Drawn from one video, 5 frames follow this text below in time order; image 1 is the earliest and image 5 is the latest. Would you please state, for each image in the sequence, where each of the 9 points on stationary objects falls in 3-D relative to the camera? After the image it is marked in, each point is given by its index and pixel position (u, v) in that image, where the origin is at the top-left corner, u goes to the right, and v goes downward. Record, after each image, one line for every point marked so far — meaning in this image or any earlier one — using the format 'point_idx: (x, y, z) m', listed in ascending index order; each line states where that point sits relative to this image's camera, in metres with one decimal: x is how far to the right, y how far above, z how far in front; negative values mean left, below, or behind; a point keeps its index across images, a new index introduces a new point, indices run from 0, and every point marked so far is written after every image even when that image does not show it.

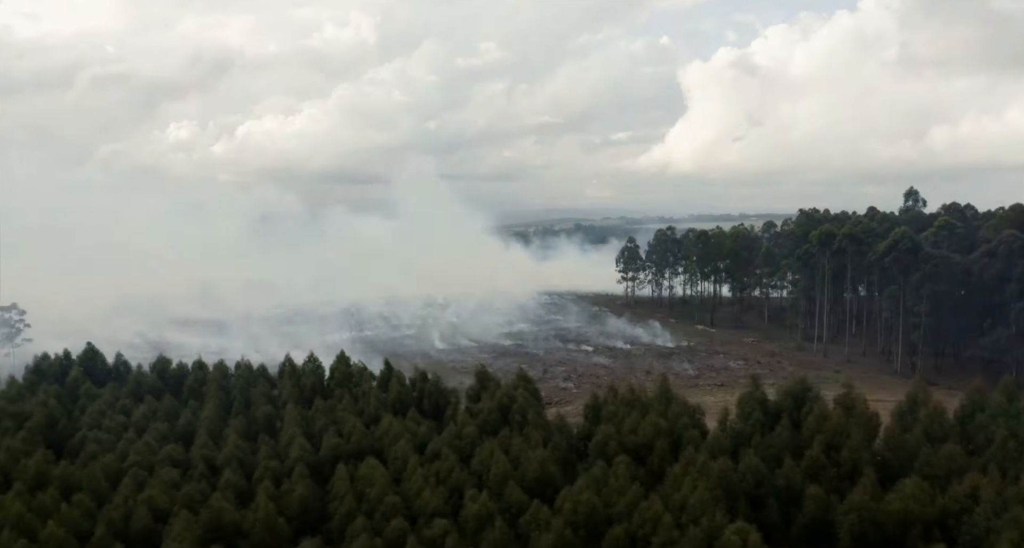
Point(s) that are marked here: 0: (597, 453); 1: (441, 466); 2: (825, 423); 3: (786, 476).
0: (+2.0, -4.2, +19.6) m
1: (-1.7, -4.6, +19.9) m
2: (+7.0, -3.3, +18.7) m
3: (+5.5, -4.1, +16.9) m
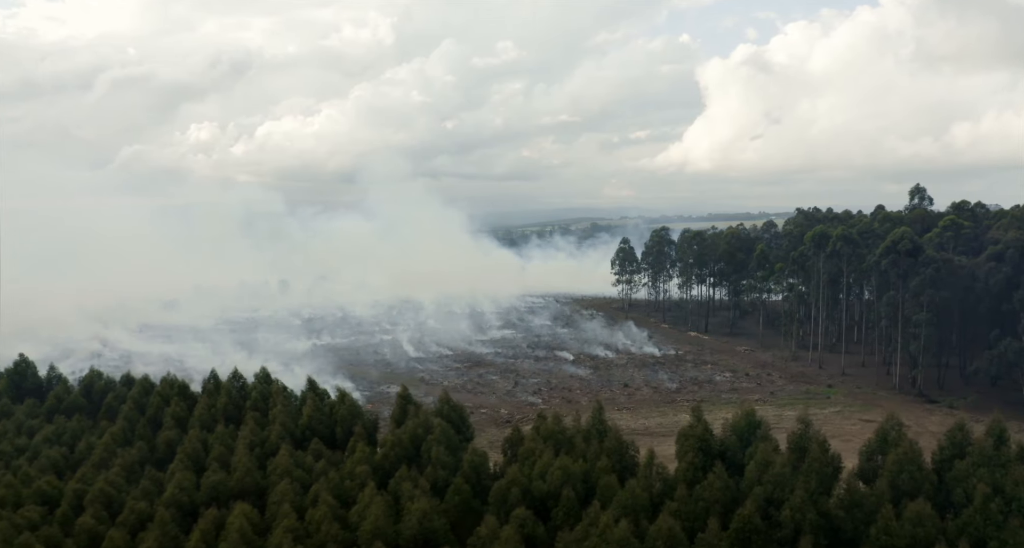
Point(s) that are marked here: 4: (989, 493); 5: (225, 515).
0: (-0.3, -4.4, +16.2) m
1: (-4.0, -4.8, +16.7) m
2: (+4.6, -3.6, +15.2) m
3: (+3.1, -4.3, +13.4) m
4: (+7.9, -3.6, +13.8) m
5: (-6.3, -5.3, +18.4) m
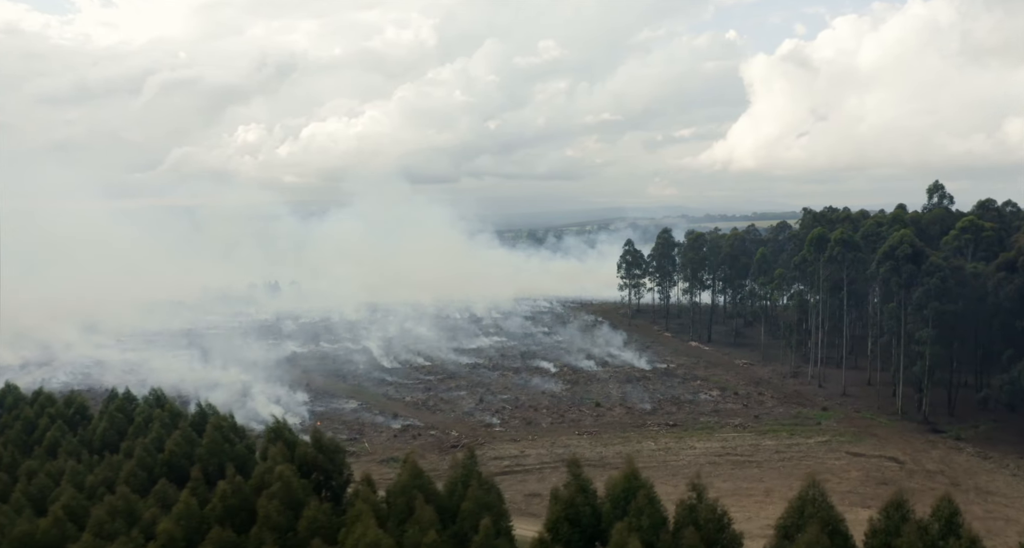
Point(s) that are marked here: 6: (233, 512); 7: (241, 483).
0: (-3.4, -4.7, +12.6) m
1: (-7.1, -5.1, +13.2) m
2: (+1.5, -3.9, +11.3) m
3: (-0.1, -4.6, +9.6) m
4: (+4.7, -3.9, +9.7) m
5: (-9.3, -5.6, +15.1) m
6: (-5.6, -4.8, +16.6) m
7: (-5.6, -4.3, +17.4) m
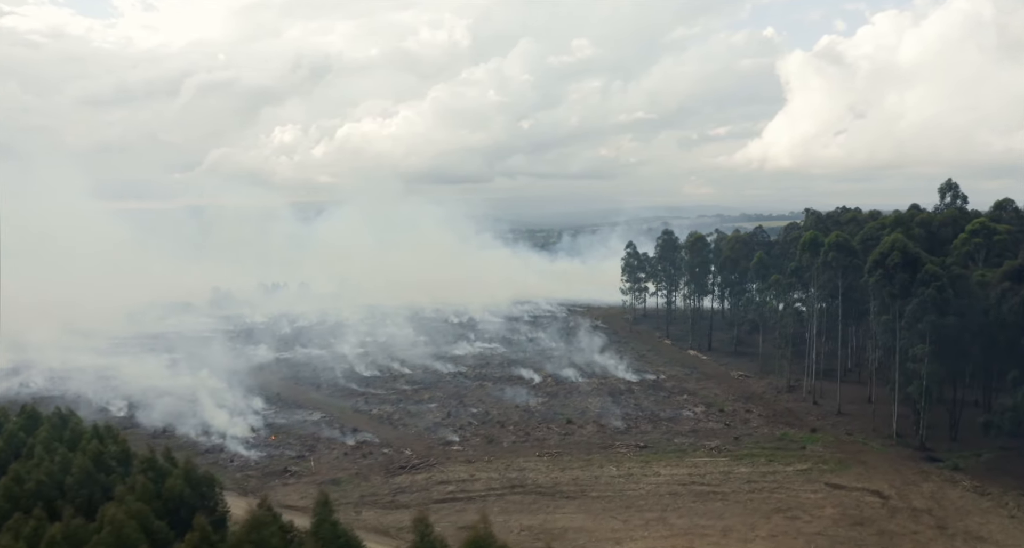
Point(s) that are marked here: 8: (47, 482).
0: (-5.9, -5.0, +10.2) m
1: (-9.5, -5.4, +11.0) m
2: (-1.0, -4.1, +8.6) m
3: (-2.7, -4.9, +7.1) m
4: (+2.1, -4.2, +6.9) m
5: (-11.6, -5.8, +12.9) m
6: (-7.9, -5.0, +14.3) m
7: (-7.9, -4.6, +15.1) m
8: (-10.4, -4.7, +18.6) m
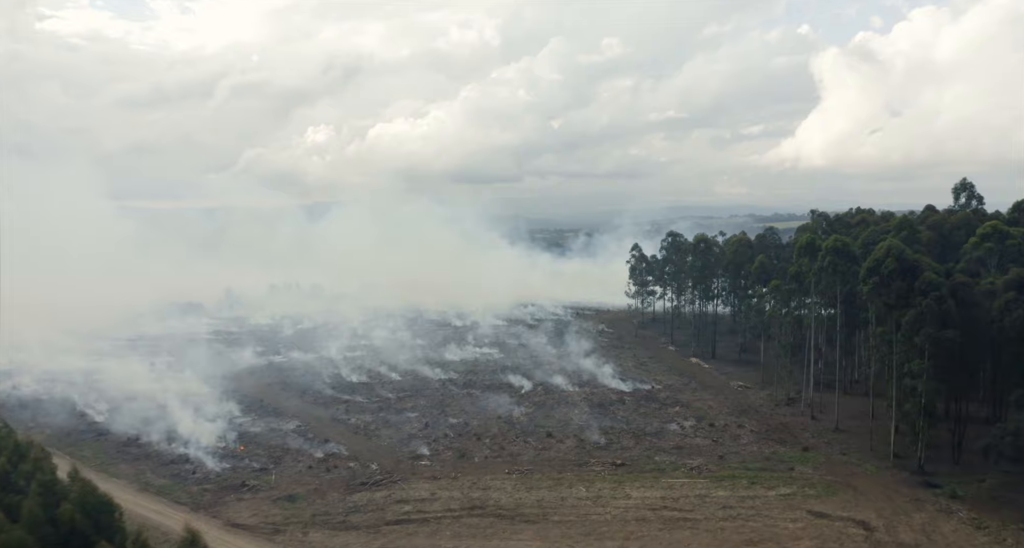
0: (-7.7, -5.1, +8.7) m
1: (-11.2, -5.5, +9.6) m
2: (-2.9, -4.3, +7.0) m
3: (-4.6, -5.1, +5.4) m
4: (+0.2, -4.4, +5.1) m
5: (-13.3, -6.0, +11.7) m
6: (-9.5, -5.2, +12.8) m
7: (-9.5, -4.7, +13.6) m
8: (-11.9, -4.8, +17.2) m
